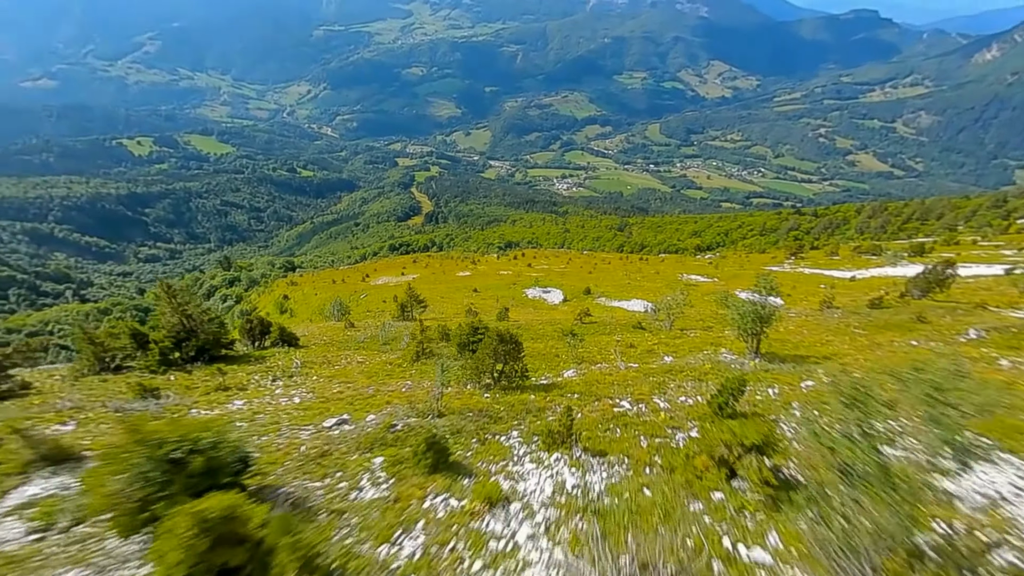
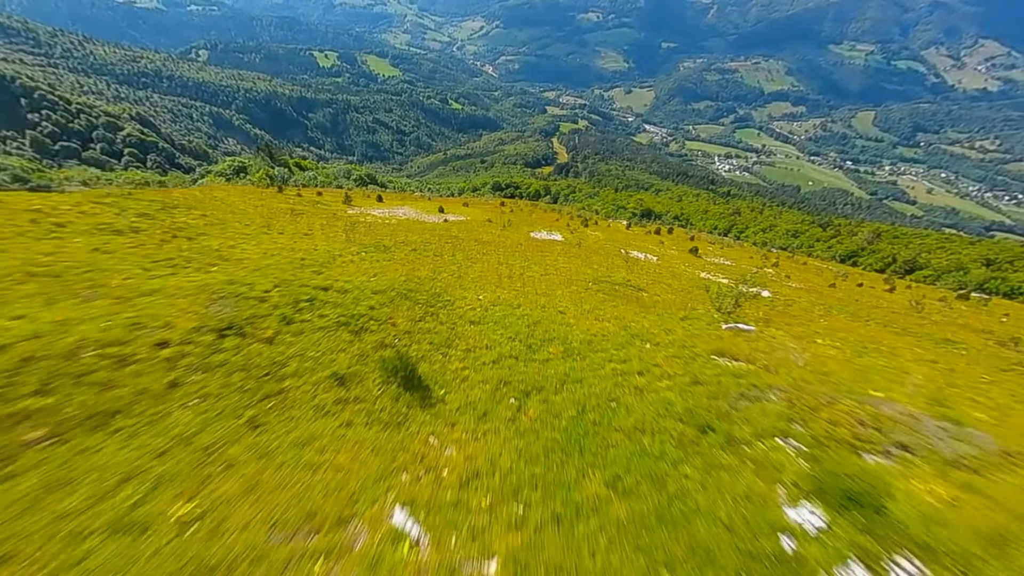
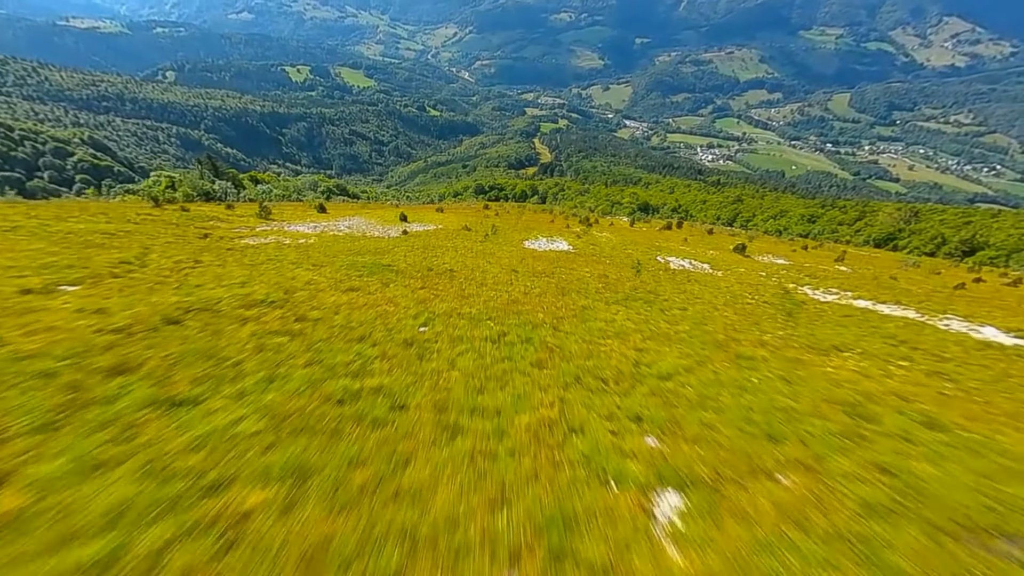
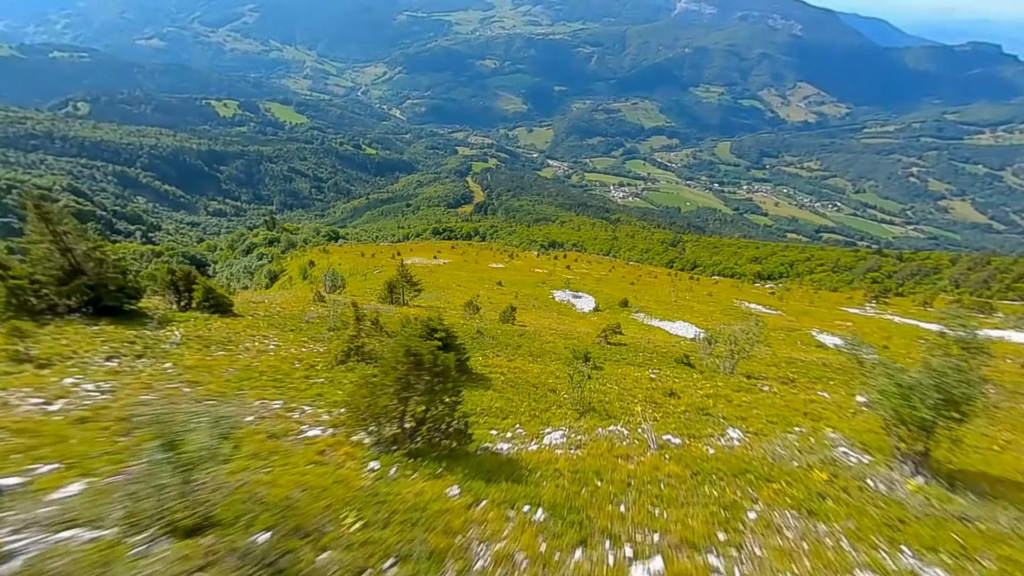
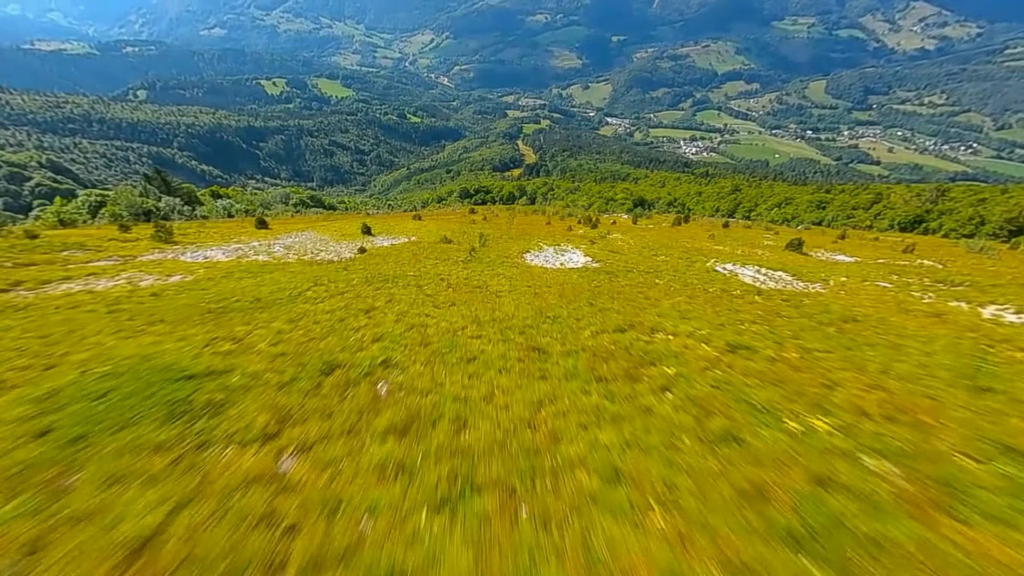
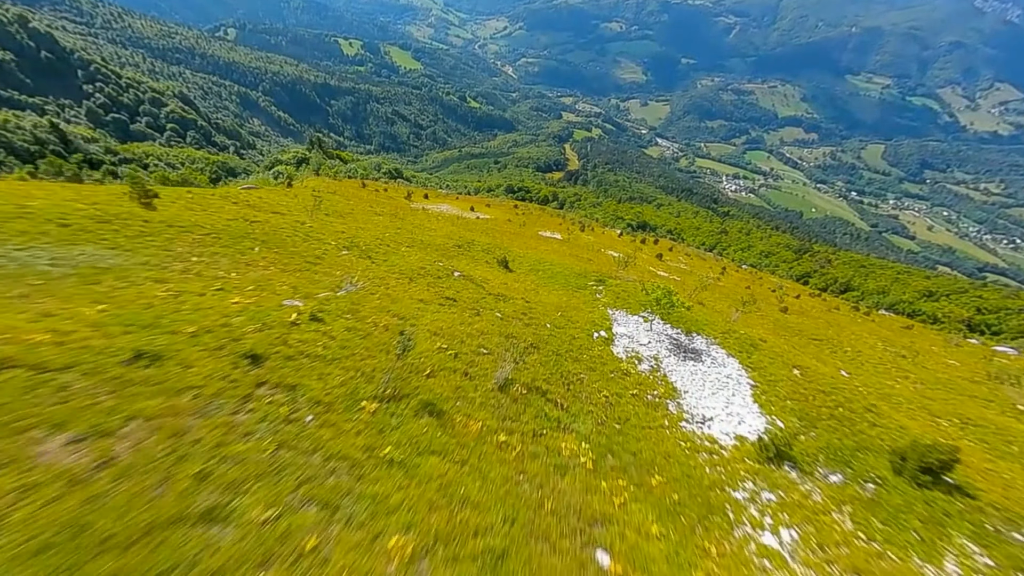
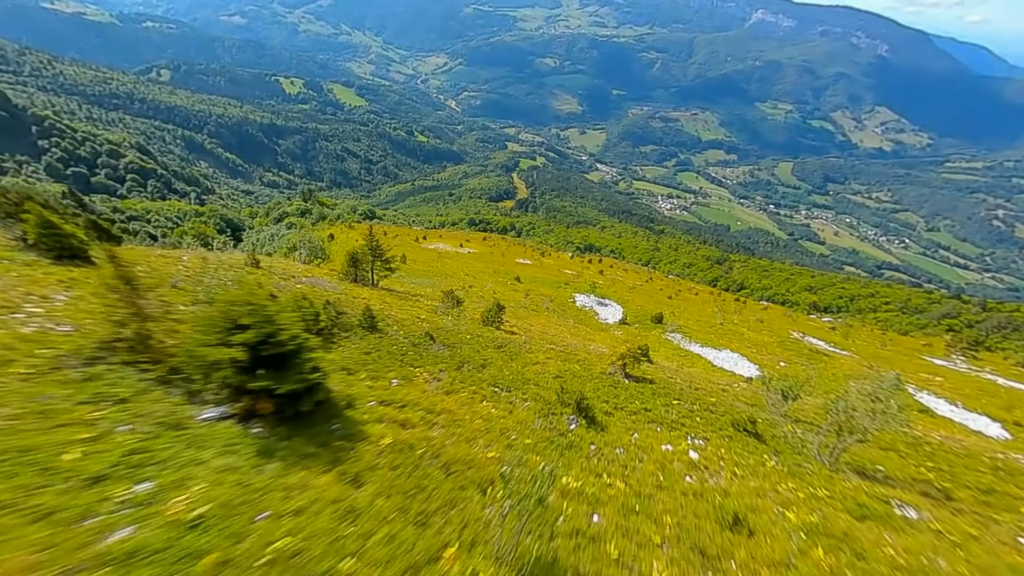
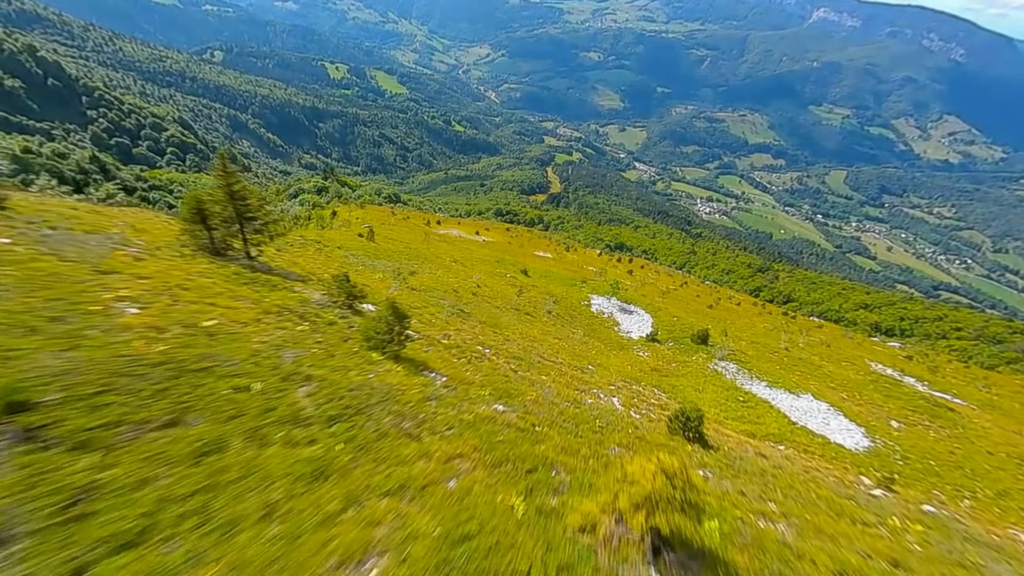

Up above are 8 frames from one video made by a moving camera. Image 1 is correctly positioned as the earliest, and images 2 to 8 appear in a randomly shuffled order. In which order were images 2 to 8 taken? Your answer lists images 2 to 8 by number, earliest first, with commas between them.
4, 7, 8, 6, 2, 3, 5
